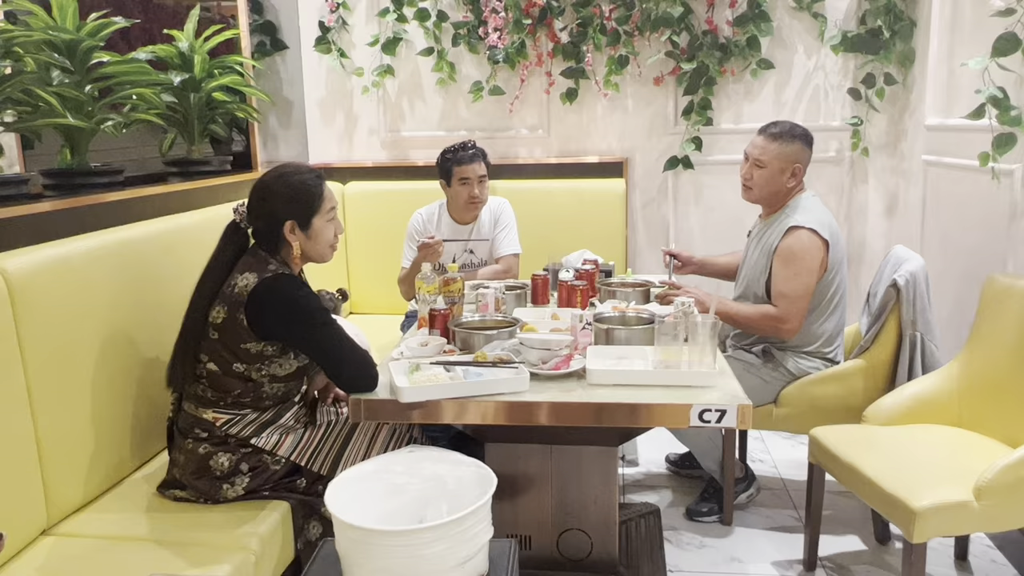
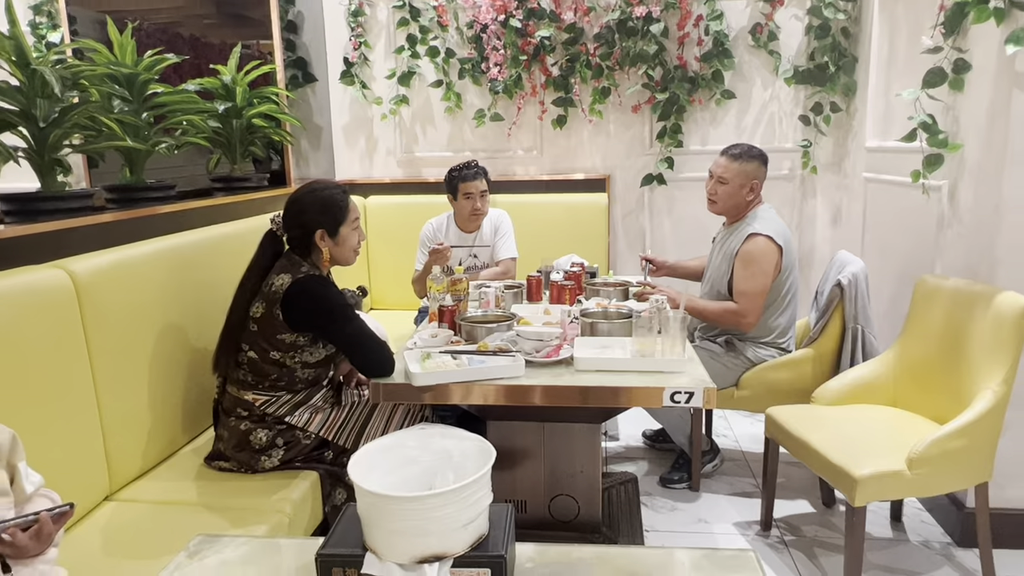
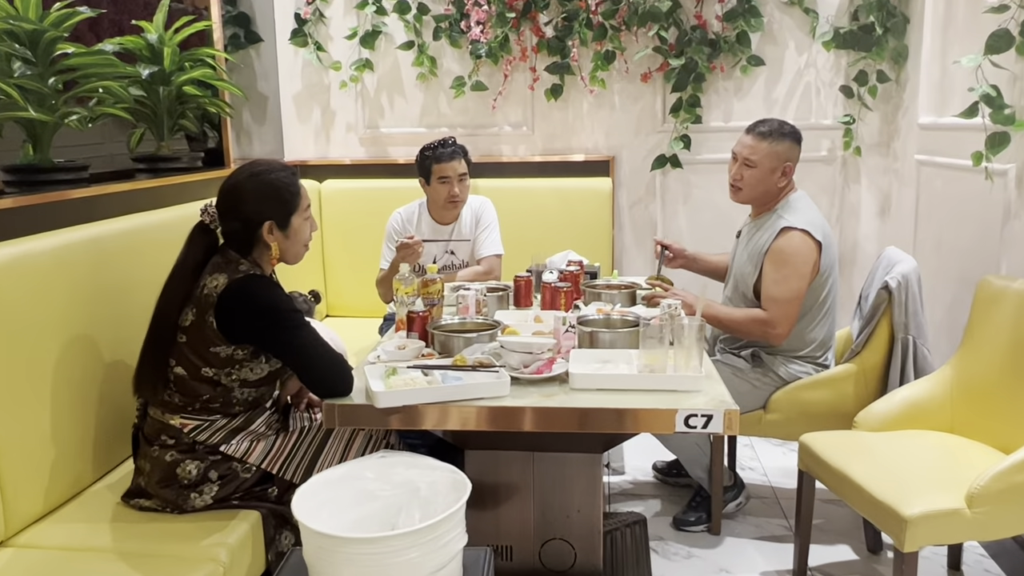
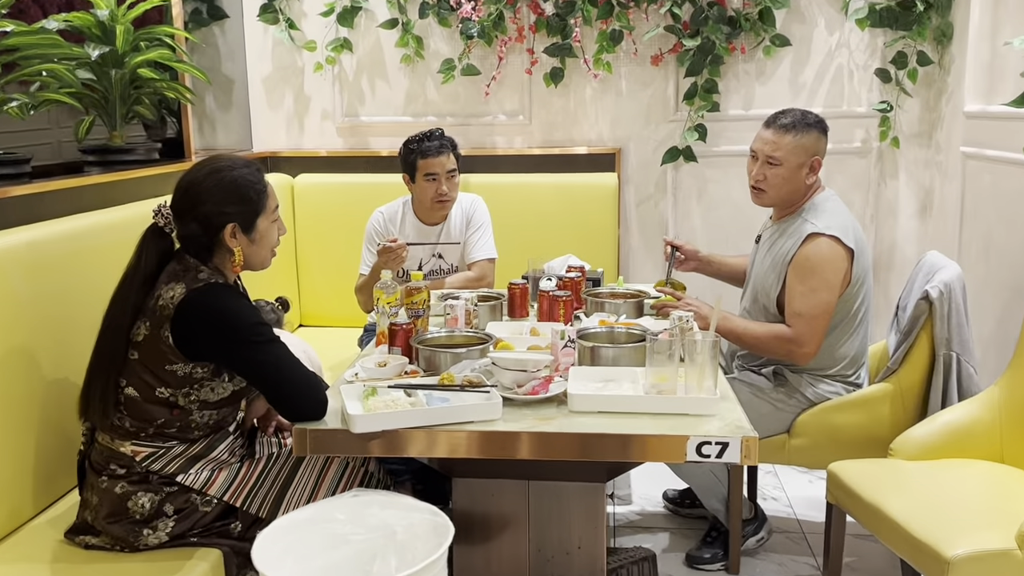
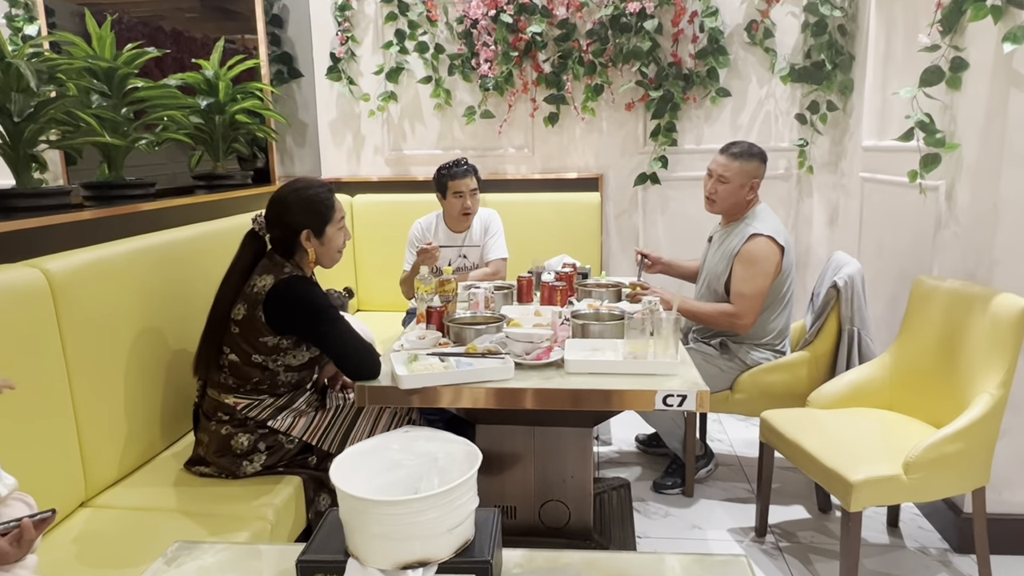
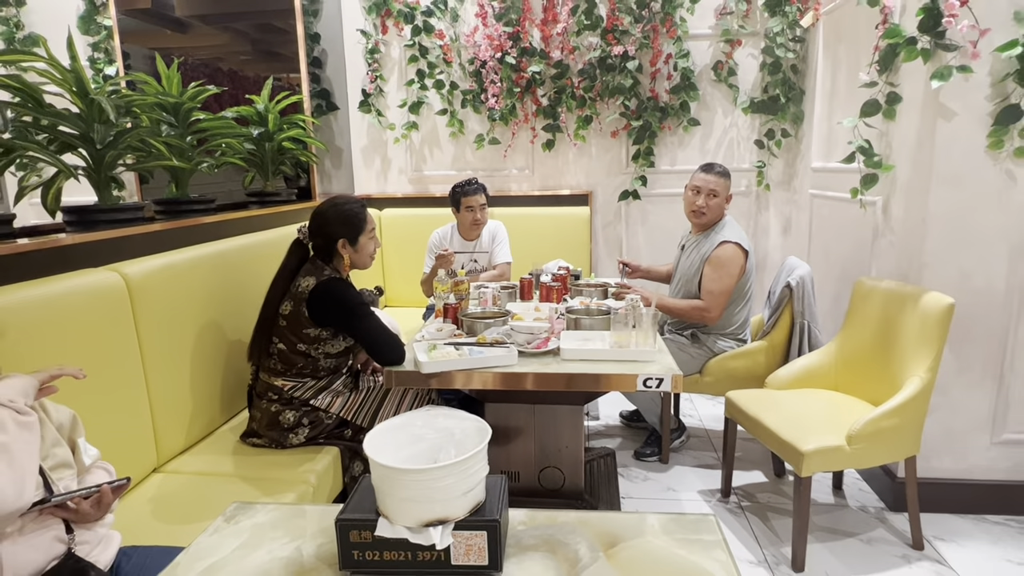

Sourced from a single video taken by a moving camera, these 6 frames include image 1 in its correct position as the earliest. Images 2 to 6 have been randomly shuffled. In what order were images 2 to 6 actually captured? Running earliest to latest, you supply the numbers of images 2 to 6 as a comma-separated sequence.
2, 6, 5, 3, 4
